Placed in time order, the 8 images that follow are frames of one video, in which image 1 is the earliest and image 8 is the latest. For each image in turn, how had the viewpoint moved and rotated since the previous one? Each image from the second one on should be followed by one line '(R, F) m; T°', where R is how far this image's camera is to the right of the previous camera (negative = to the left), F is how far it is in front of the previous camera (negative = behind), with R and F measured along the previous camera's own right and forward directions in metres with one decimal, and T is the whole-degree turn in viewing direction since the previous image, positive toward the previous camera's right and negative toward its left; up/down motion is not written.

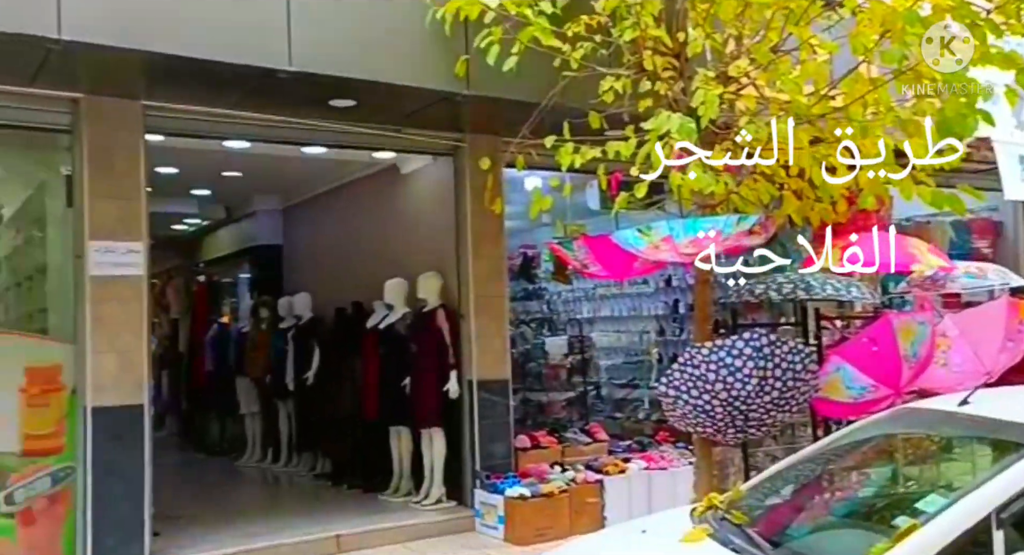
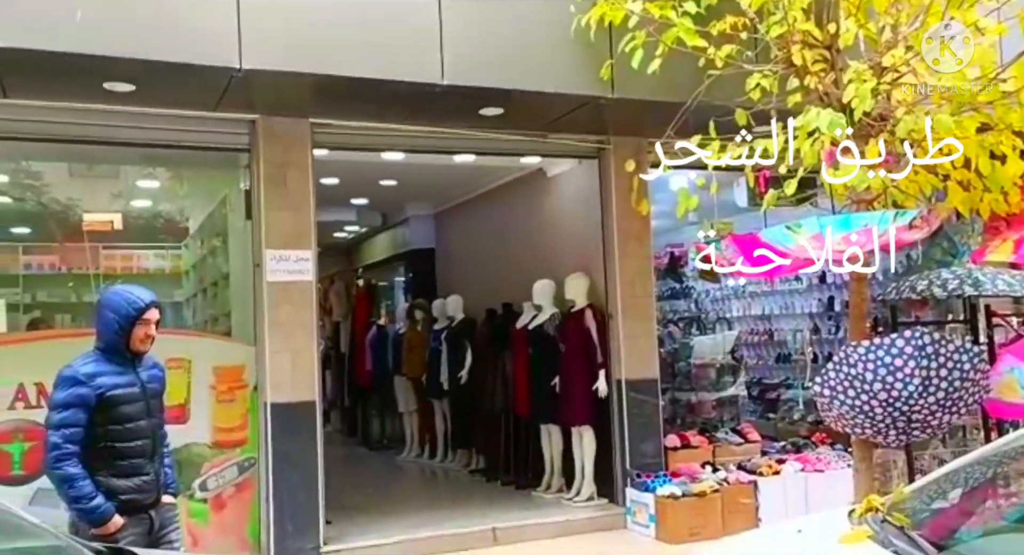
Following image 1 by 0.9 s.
(0.0, -0.1) m; -9°
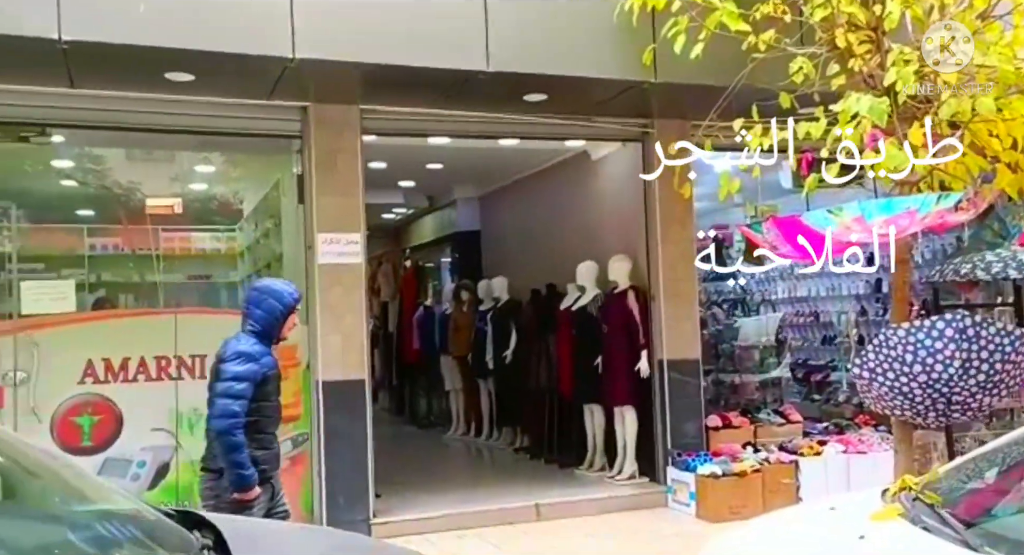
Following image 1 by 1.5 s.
(0.0, -0.1) m; -3°
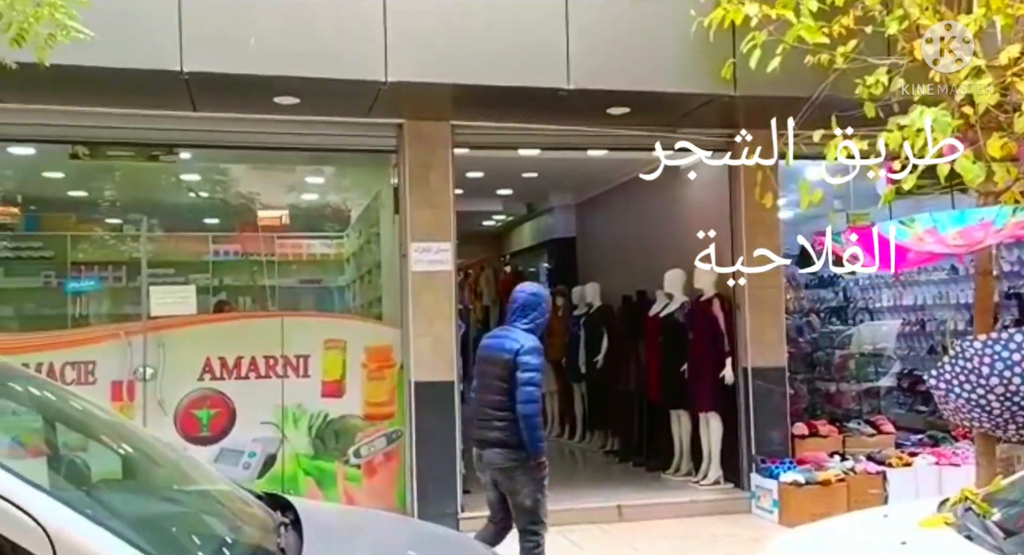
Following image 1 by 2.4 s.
(+0.2, -0.3) m; -7°
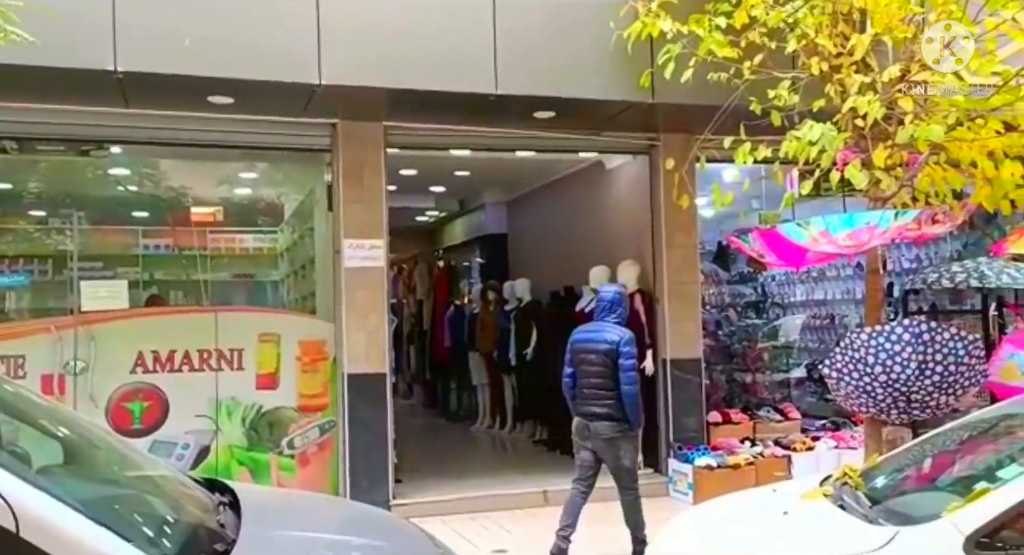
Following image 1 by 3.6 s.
(0.0, -0.3) m; +4°
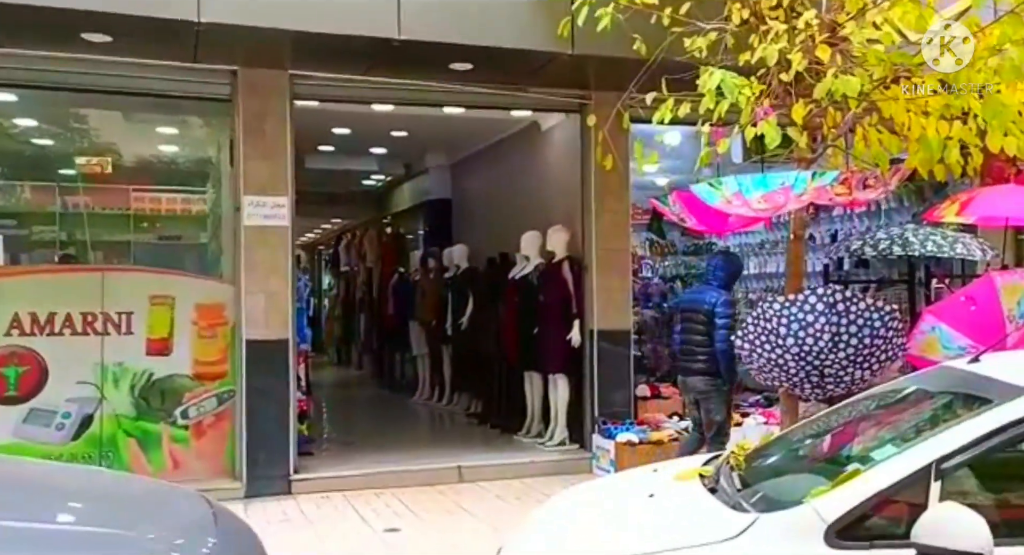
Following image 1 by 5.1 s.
(+0.5, +0.4) m; +1°
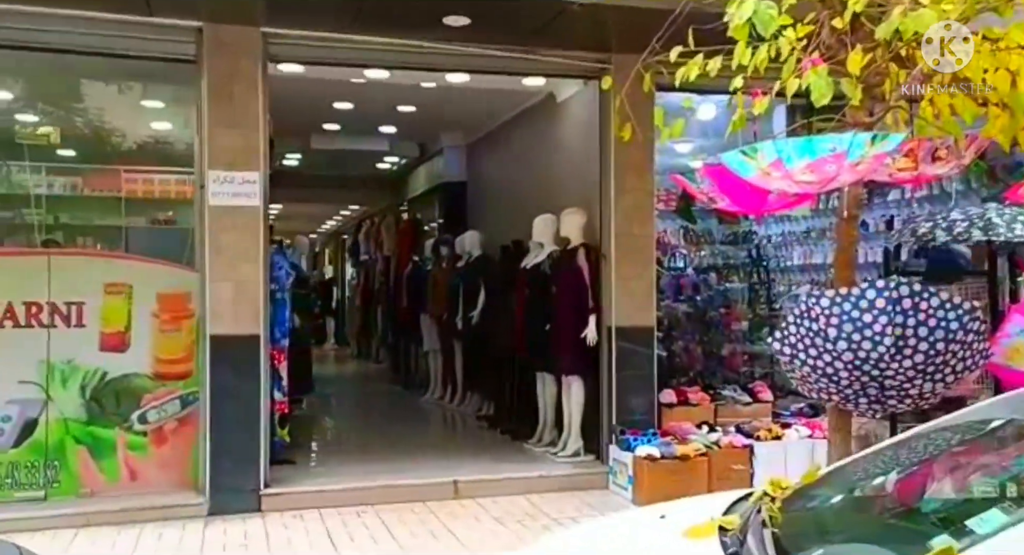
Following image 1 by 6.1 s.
(+0.2, +0.9) m; -2°
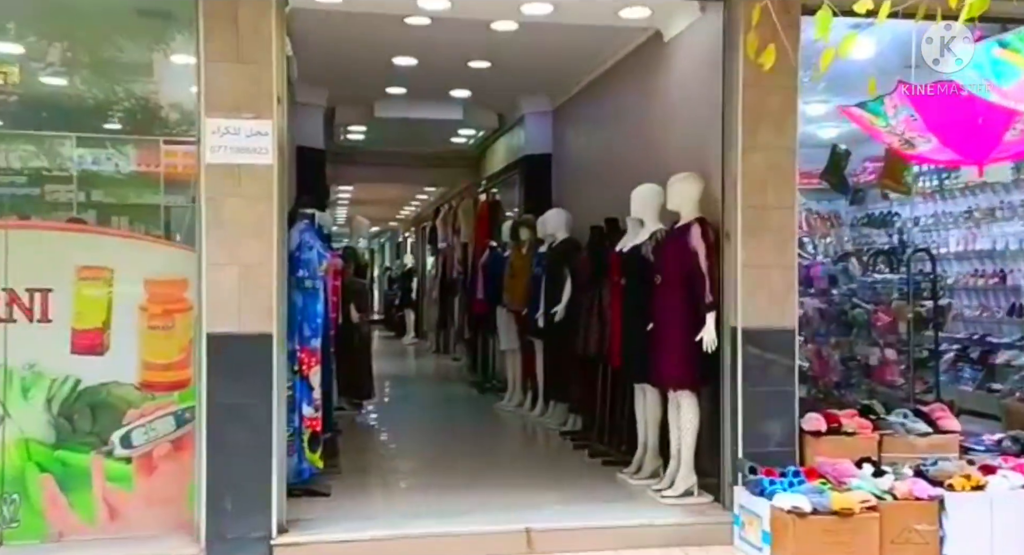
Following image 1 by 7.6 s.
(0.0, +1.5) m; -5°
